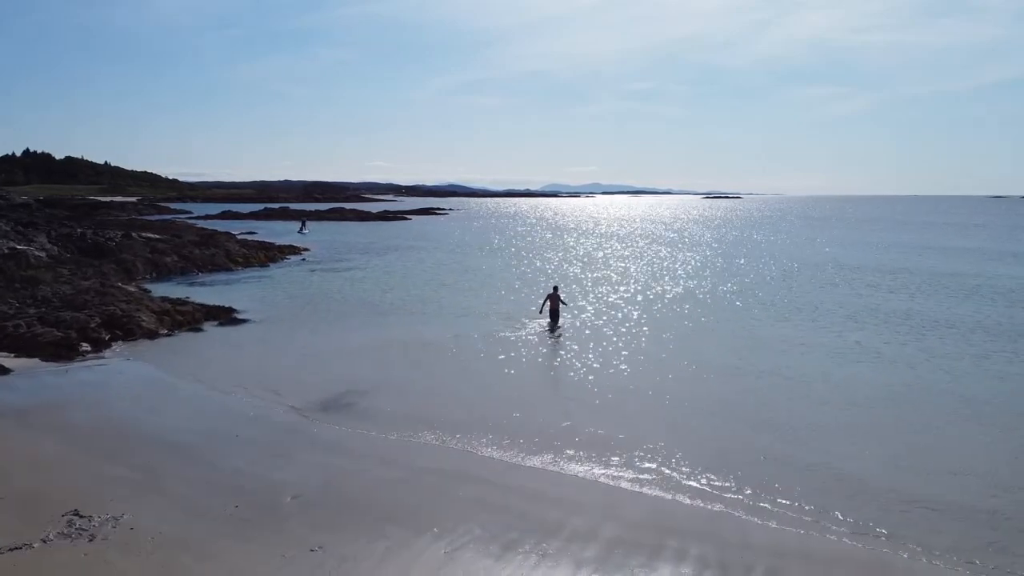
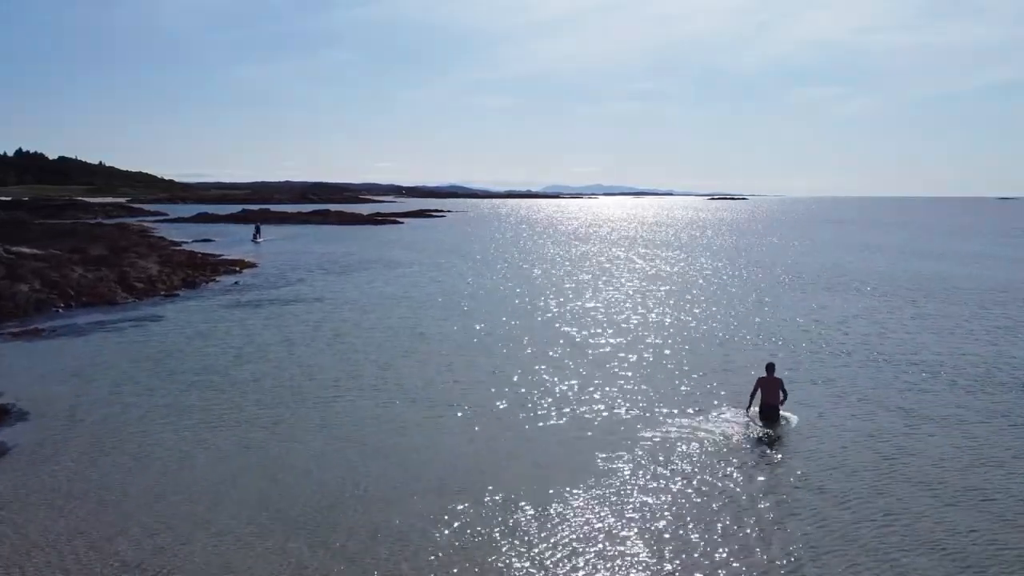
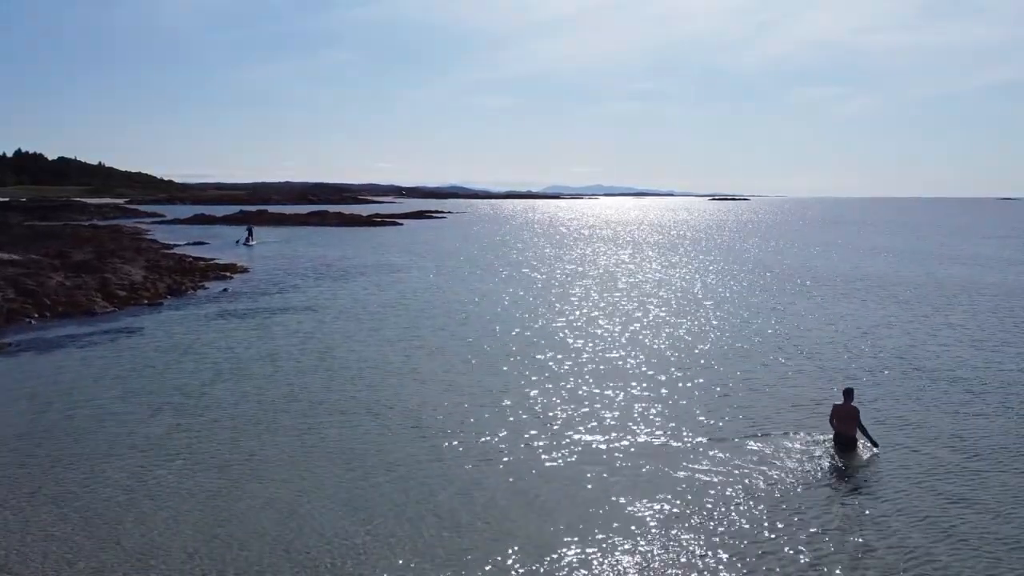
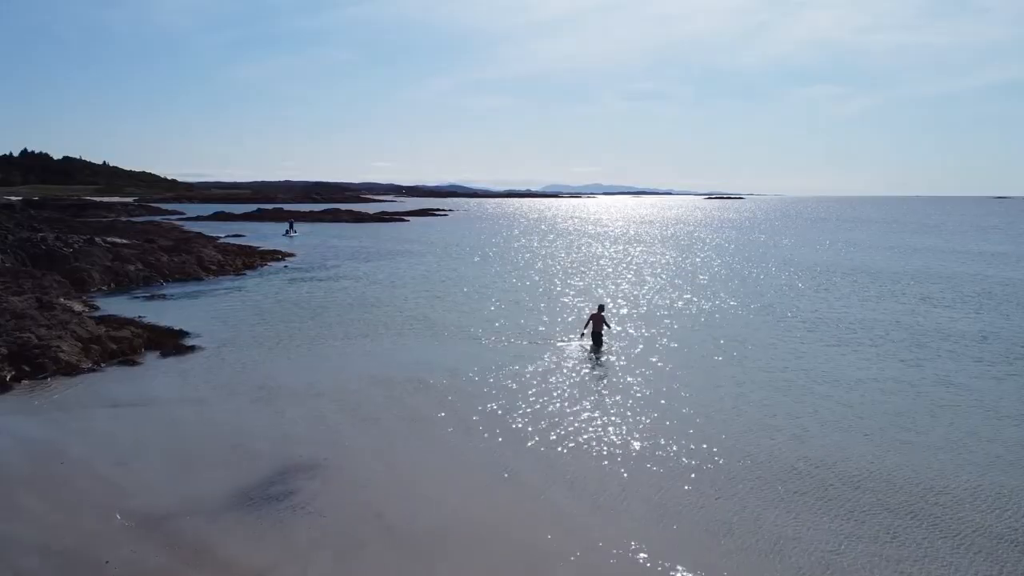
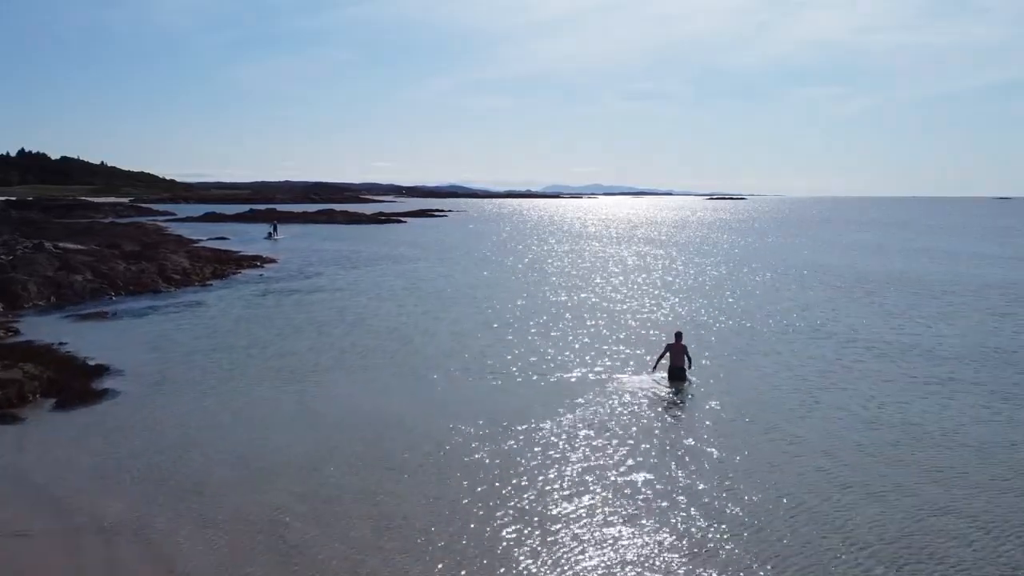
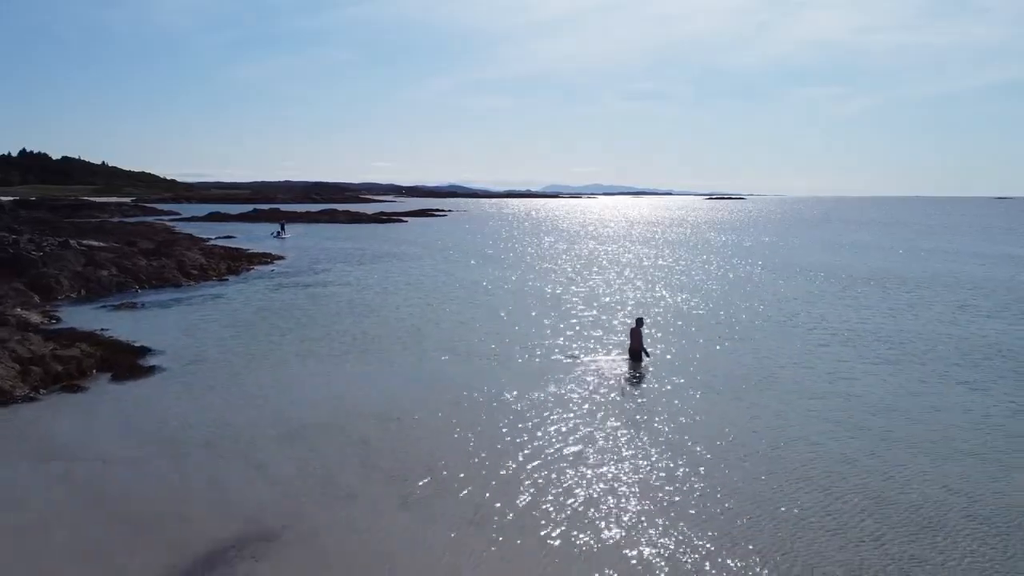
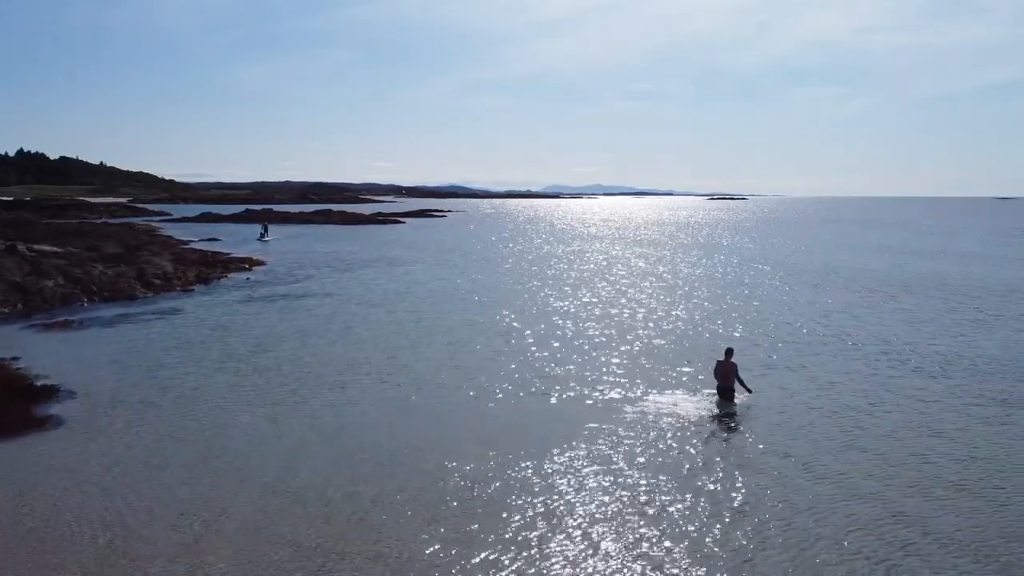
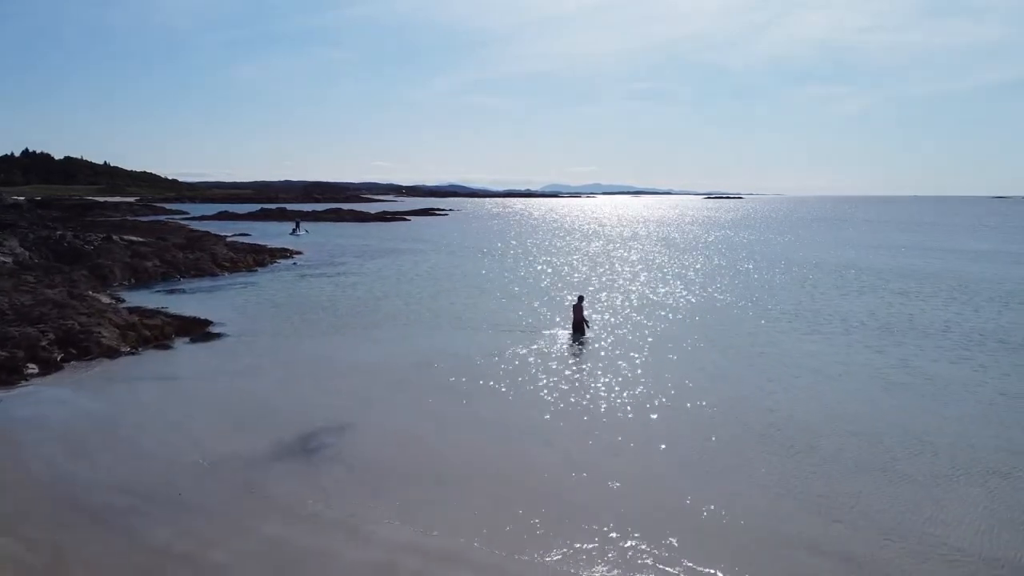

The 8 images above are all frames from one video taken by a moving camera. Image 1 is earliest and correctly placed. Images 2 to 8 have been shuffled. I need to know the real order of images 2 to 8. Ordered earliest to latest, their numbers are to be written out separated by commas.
8, 4, 6, 5, 7, 2, 3
